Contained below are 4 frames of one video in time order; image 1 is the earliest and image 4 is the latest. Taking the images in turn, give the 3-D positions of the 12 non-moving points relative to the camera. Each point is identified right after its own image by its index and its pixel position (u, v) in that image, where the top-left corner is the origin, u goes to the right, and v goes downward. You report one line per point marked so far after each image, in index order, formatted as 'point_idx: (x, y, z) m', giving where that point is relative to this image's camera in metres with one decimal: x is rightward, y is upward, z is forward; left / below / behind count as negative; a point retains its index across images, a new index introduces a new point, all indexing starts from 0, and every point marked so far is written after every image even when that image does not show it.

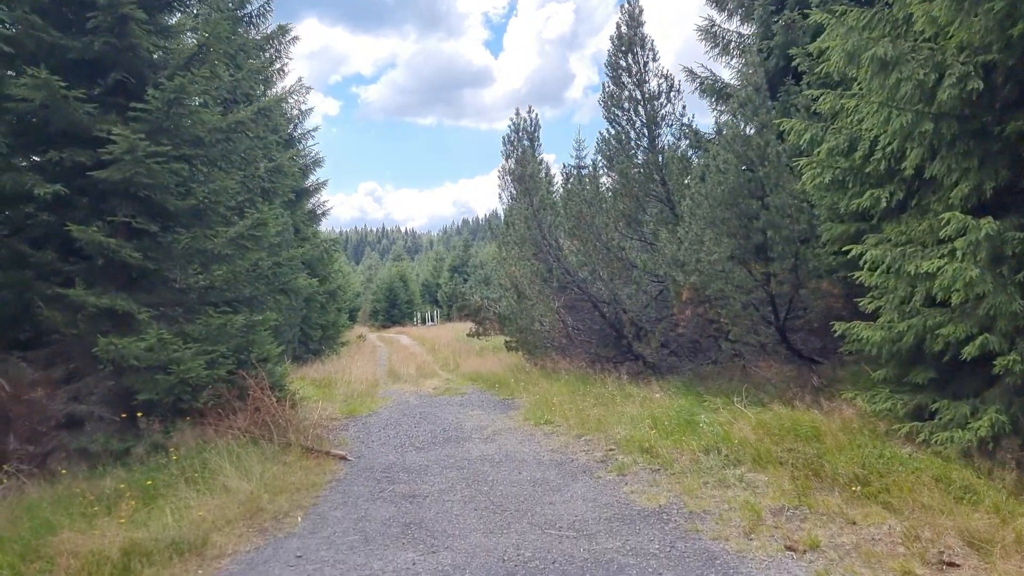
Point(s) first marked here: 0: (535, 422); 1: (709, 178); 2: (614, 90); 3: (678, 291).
0: (+0.2, -1.4, +9.3) m
1: (+2.2, +1.2, +10.0) m
2: (+1.4, +2.7, +12.3) m
3: (+1.9, 0.0, +10.5) m
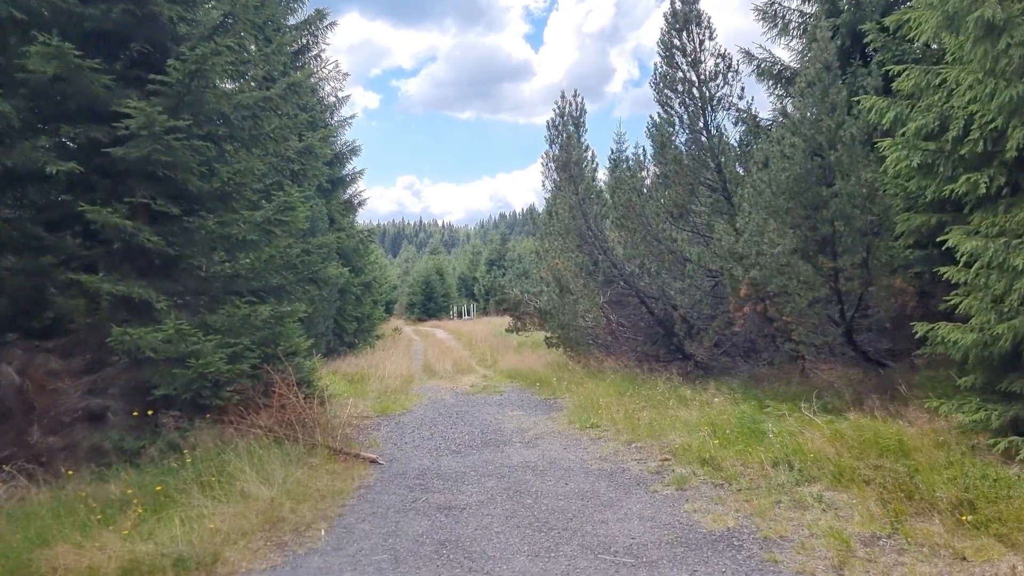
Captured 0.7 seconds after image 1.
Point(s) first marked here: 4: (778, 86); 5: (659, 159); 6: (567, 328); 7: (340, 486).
0: (+0.6, -1.3, +8.6) m
1: (+2.6, +1.2, +9.2) m
2: (+2.0, +2.8, +11.6) m
3: (+2.4, 0.0, +9.8) m
4: (+3.6, +2.7, +12.4) m
5: (+1.9, +1.6, +11.5) m
6: (+0.8, -0.6, +13.4) m
7: (-1.3, -1.4, +6.6) m
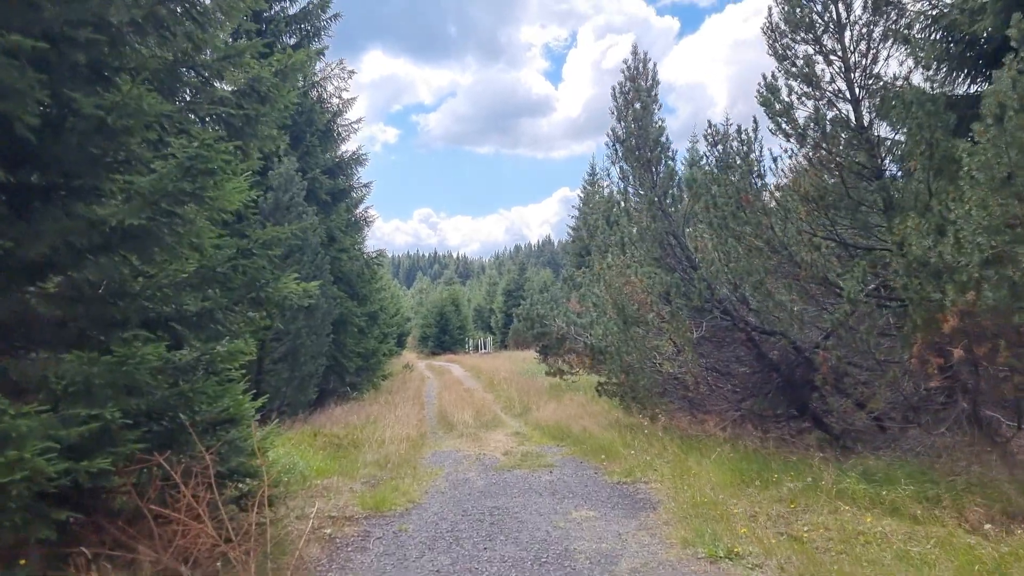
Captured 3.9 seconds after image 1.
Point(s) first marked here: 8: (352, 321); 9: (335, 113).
0: (+1.1, -1.5, +5.1) m
1: (+3.1, +1.1, +5.7) m
2: (+2.5, +2.5, +8.1) m
3: (+2.9, -0.2, +6.2) m
4: (+4.1, +2.4, +8.9) m
5: (+2.4, +1.3, +8.0) m
6: (+1.3, -0.9, +9.8) m
7: (-0.8, -1.5, +3.1) m
8: (-3.0, -0.6, +17.1) m
9: (-3.7, +3.7, +19.0) m
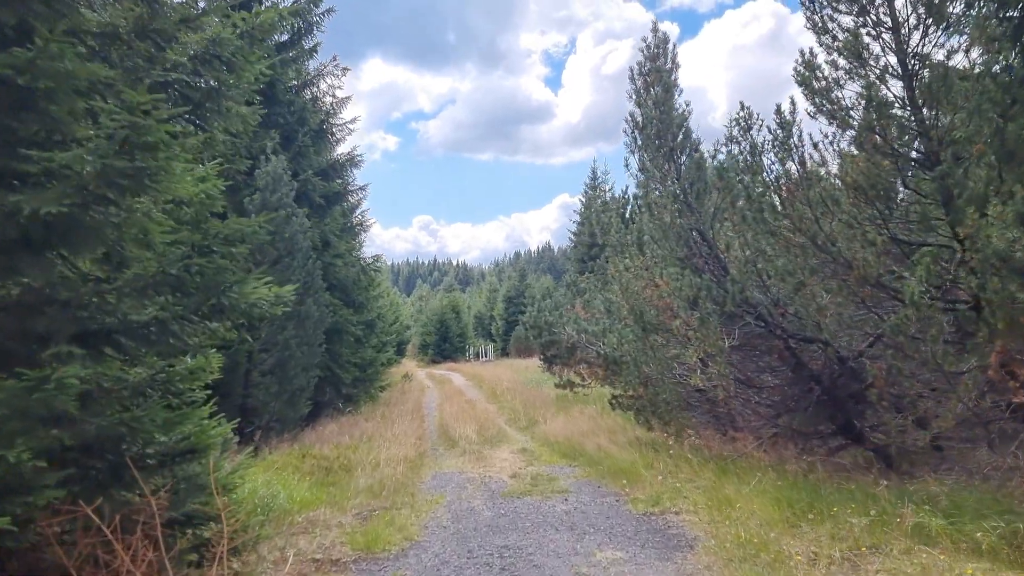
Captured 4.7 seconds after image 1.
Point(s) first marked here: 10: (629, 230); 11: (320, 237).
0: (+1.2, -1.5, +4.2) m
1: (+3.1, +1.1, +4.8) m
2: (+2.5, +2.5, +7.2) m
3: (+2.9, -0.2, +5.3) m
4: (+4.2, +2.4, +8.0) m
5: (+2.4, +1.3, +7.1) m
6: (+1.4, -1.0, +8.9) m
7: (-0.8, -1.5, +2.2) m
8: (-2.9, -0.7, +16.2) m
9: (-3.6, +3.5, +18.2) m
10: (+1.2, +0.6, +9.8) m
11: (-3.4, +0.9, +16.0) m
